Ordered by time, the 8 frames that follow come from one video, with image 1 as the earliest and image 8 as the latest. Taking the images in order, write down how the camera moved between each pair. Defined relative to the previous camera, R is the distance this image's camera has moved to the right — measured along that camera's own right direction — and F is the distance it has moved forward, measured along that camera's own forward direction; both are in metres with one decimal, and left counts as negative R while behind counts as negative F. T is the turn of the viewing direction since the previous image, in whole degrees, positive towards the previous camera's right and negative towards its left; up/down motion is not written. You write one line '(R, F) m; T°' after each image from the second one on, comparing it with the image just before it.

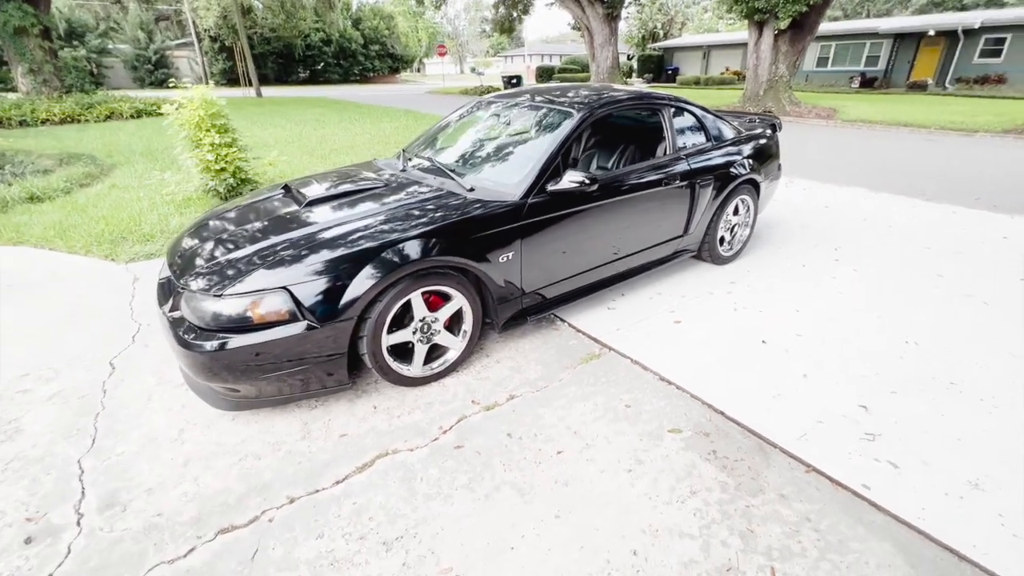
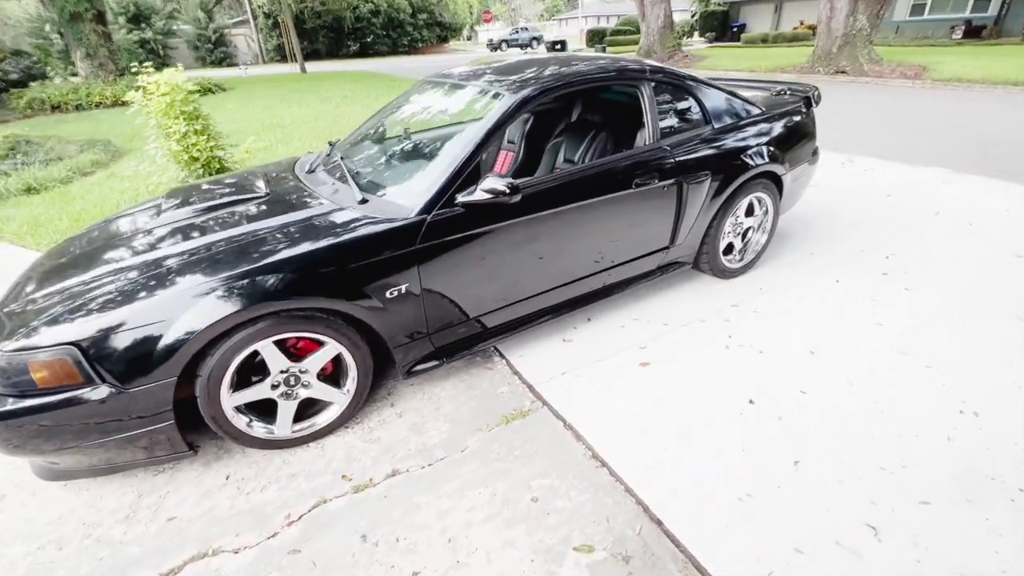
(+0.7, +0.7) m; -7°
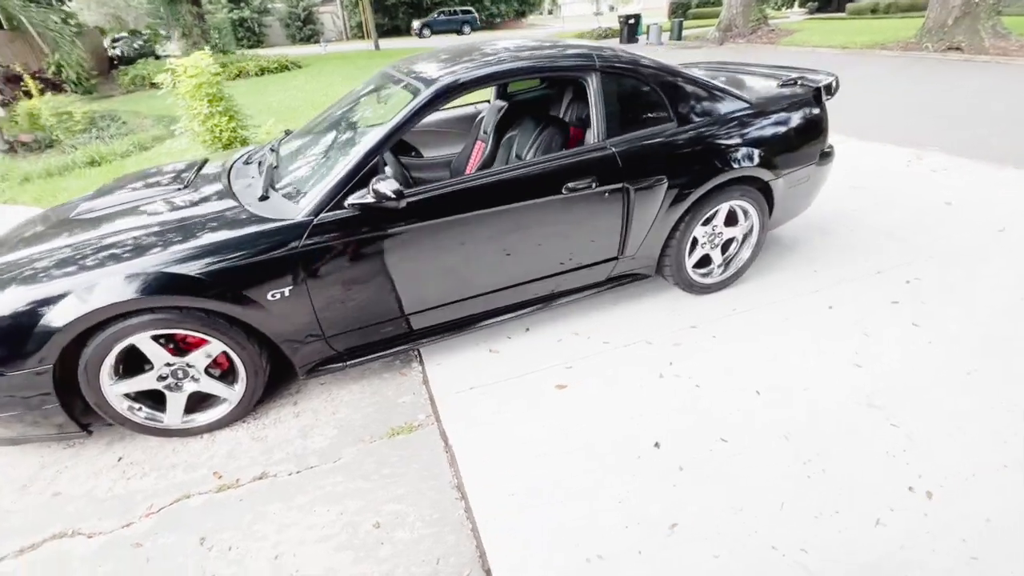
(+0.8, +0.2) m; -8°
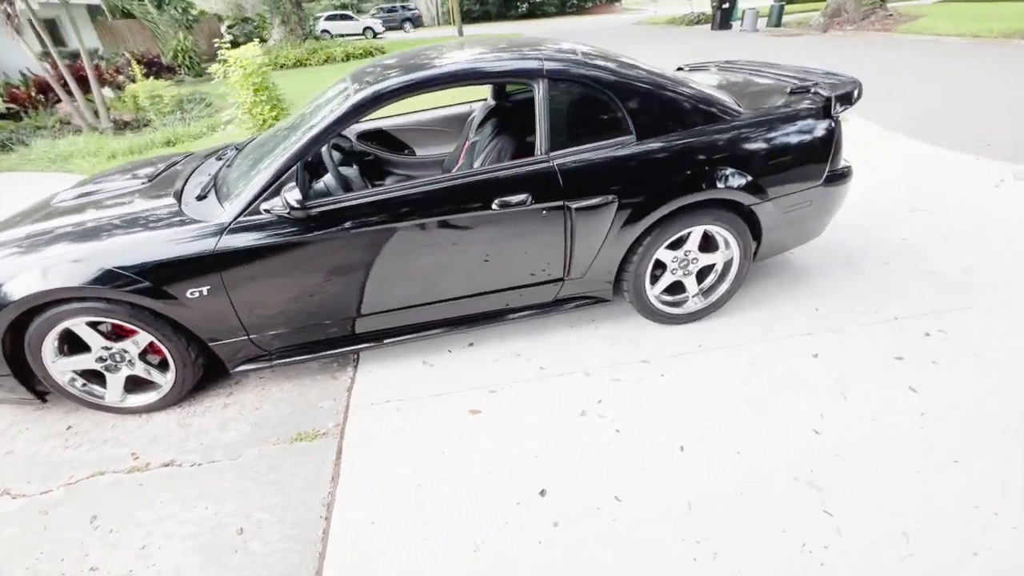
(+0.7, +0.2) m; -9°
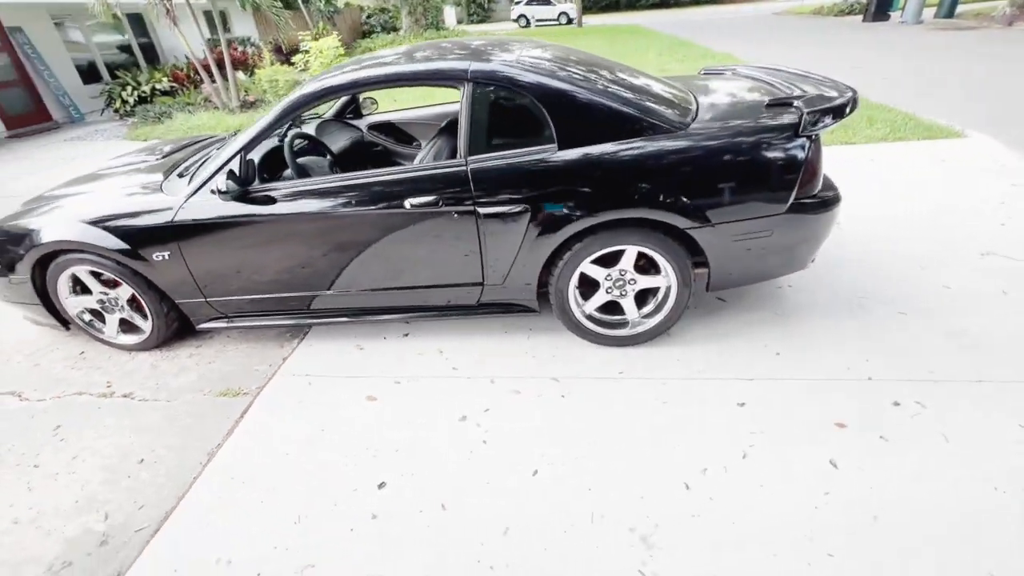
(+1.0, +0.1) m; -12°
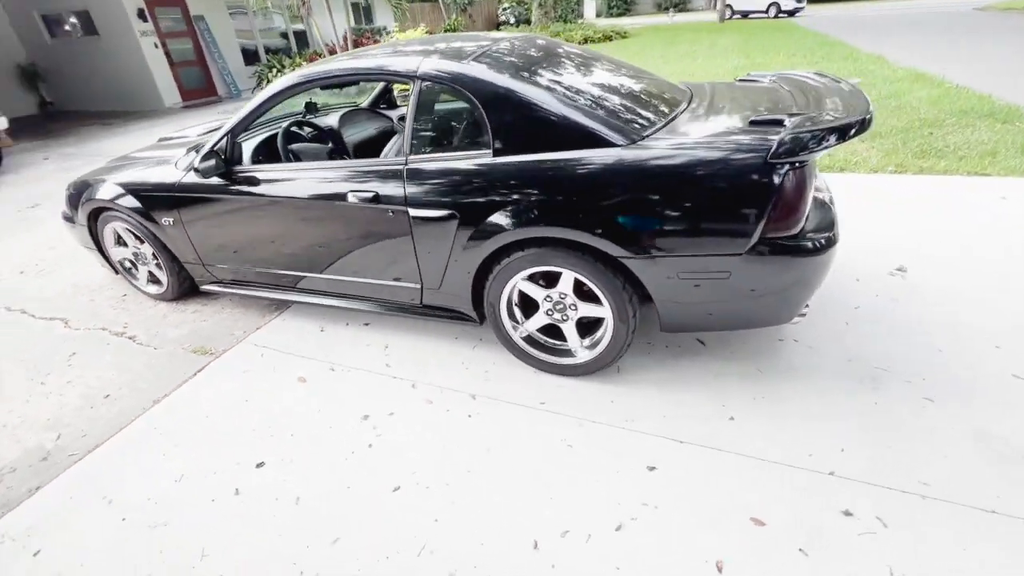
(+0.9, +0.2) m; -13°
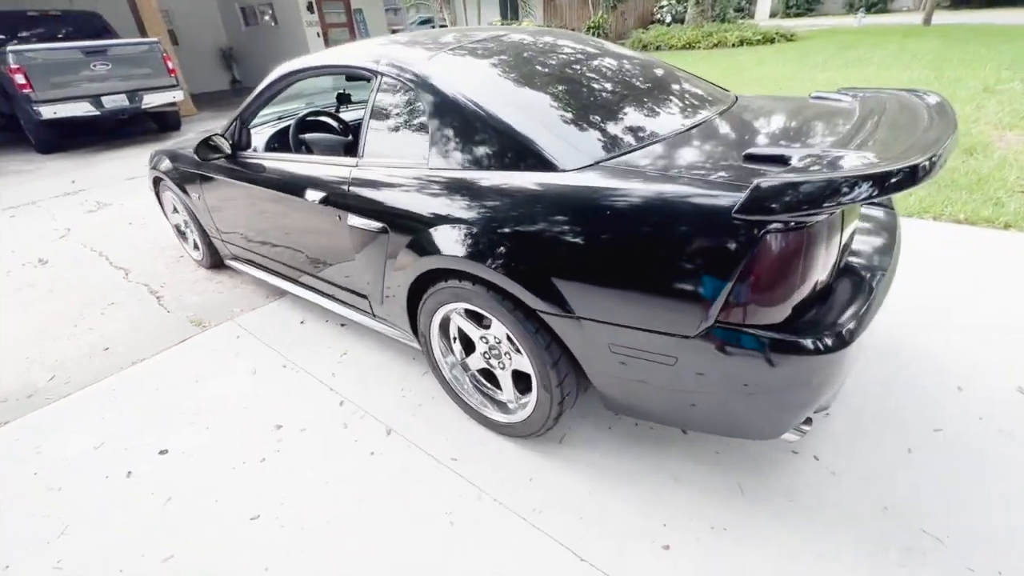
(+0.7, +0.4) m; -15°
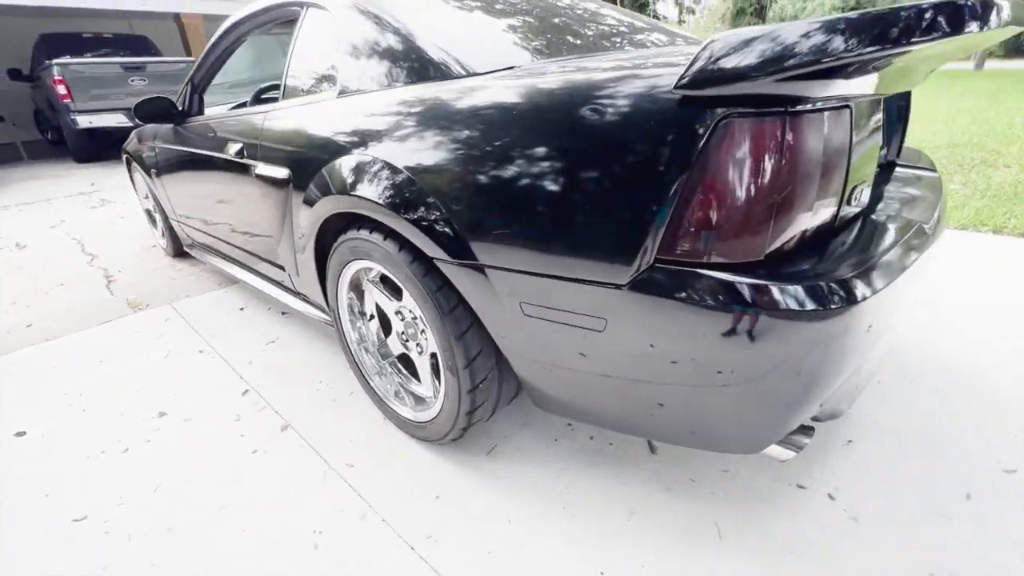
(+0.4, +0.4) m; -4°
